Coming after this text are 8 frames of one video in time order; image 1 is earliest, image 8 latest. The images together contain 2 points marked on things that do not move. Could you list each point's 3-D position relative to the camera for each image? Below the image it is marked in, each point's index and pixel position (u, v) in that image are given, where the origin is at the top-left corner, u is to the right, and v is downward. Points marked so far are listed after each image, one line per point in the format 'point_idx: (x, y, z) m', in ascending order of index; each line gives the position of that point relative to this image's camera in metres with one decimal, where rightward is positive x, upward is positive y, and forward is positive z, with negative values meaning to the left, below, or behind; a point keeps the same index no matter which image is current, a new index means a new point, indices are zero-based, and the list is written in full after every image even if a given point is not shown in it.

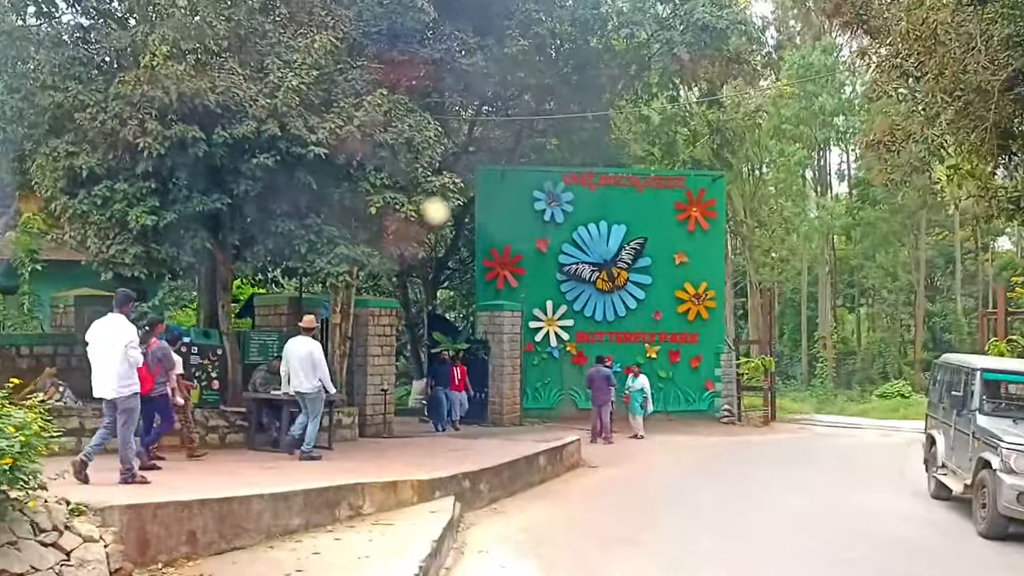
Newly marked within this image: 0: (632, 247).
0: (+2.5, +0.9, +19.5) m
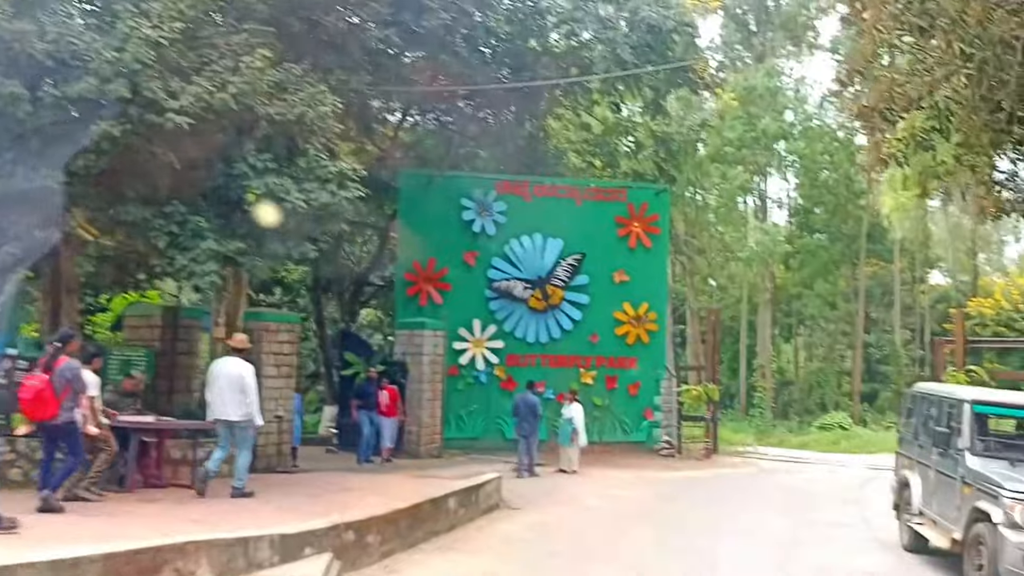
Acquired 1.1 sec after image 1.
0: (+1.1, +0.5, +18.0) m
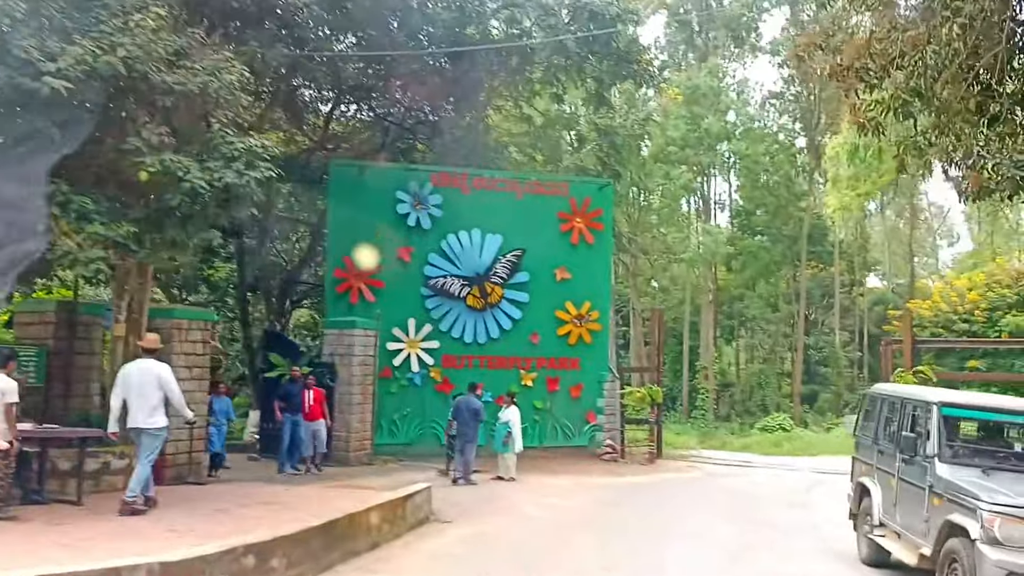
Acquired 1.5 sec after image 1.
0: (-0.1, +0.5, +17.2) m
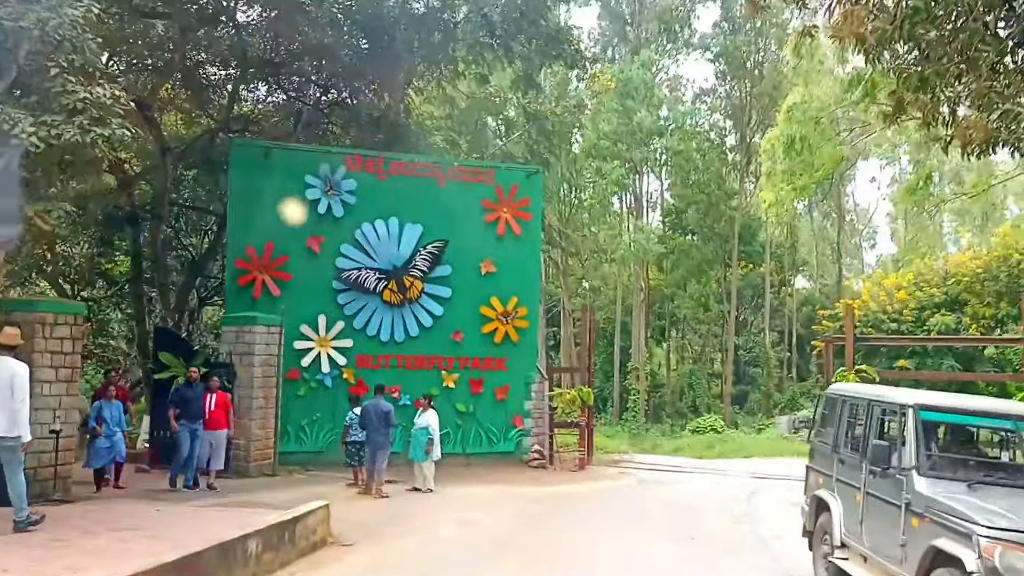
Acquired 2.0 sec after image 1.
0: (-1.4, +0.6, +15.9) m
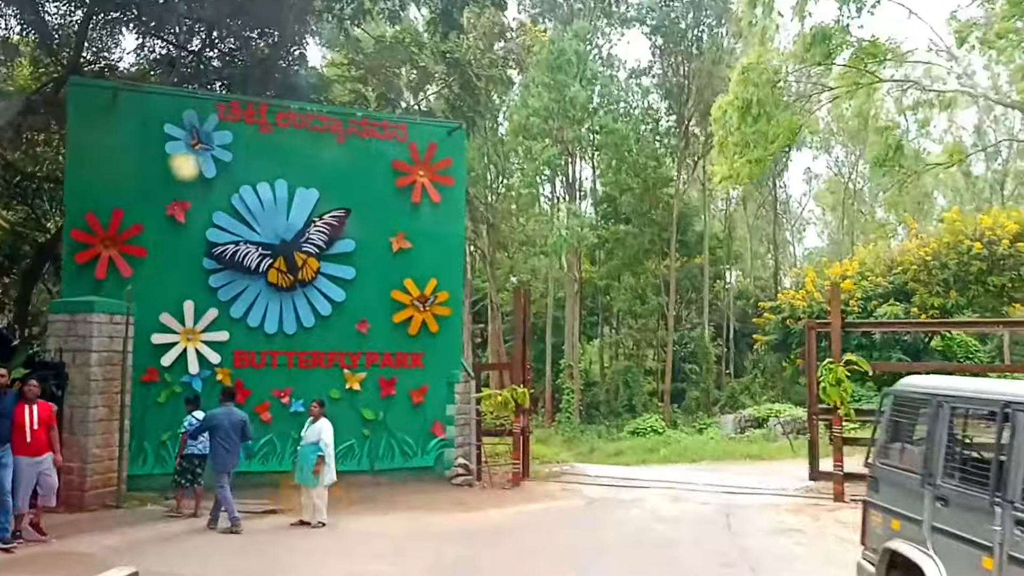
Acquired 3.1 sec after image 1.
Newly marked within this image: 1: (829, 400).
0: (-2.6, +0.9, +12.9) m
1: (+4.1, -1.4, +11.9) m
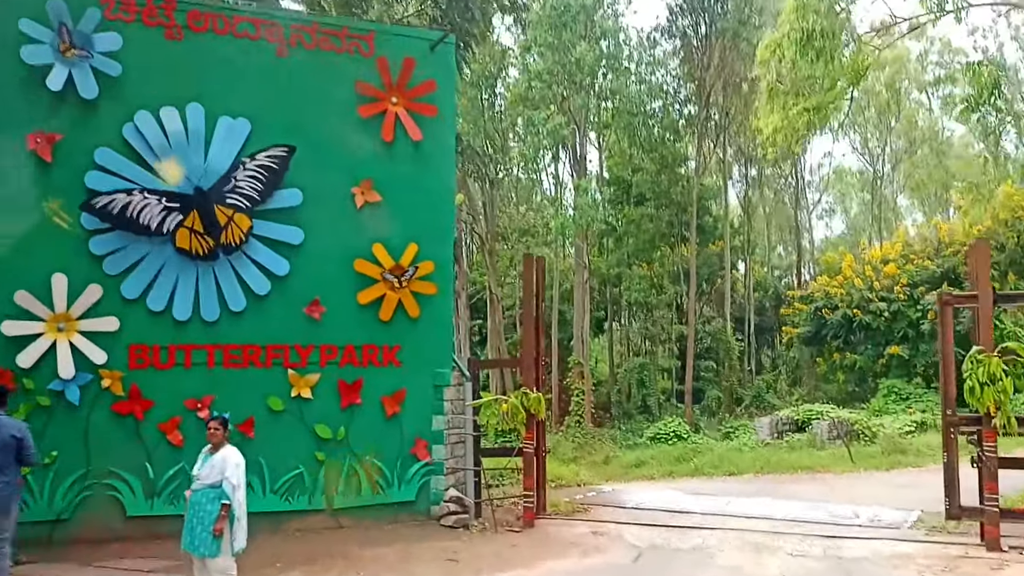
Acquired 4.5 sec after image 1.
0: (-2.5, +1.2, +9.2) m
1: (+4.2, -1.0, +8.3) m
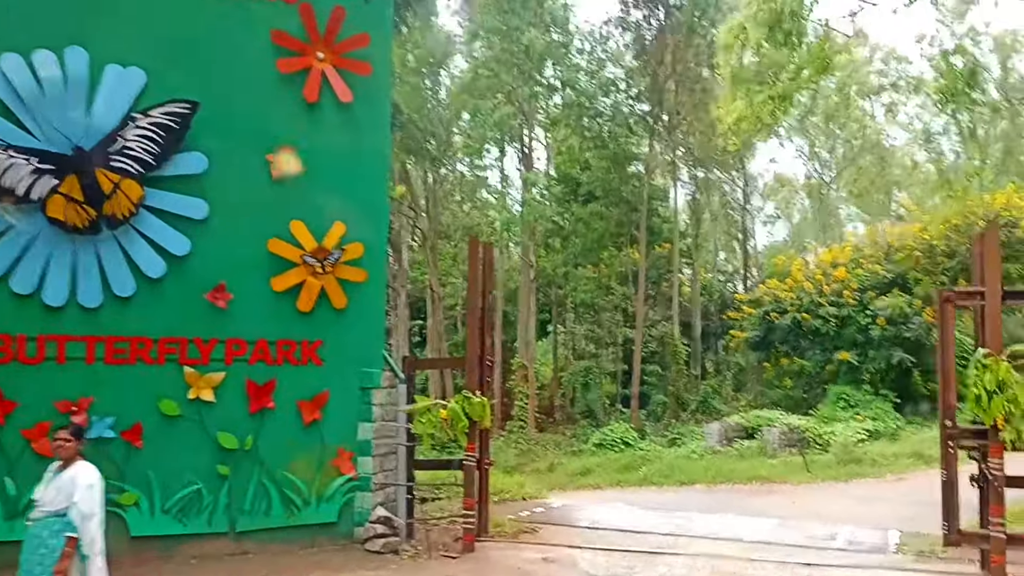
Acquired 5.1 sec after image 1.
0: (-3.0, +1.4, +7.8) m
1: (+3.7, -1.0, +7.3) m
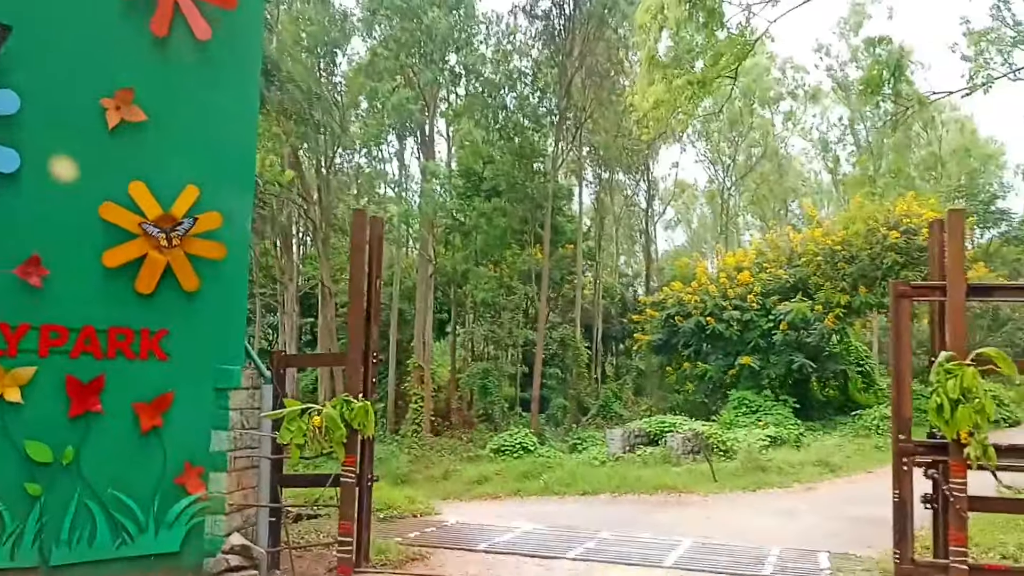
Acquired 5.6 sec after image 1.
0: (-3.7, +1.6, +6.1) m
1: (+3.0, -0.9, +6.3) m
